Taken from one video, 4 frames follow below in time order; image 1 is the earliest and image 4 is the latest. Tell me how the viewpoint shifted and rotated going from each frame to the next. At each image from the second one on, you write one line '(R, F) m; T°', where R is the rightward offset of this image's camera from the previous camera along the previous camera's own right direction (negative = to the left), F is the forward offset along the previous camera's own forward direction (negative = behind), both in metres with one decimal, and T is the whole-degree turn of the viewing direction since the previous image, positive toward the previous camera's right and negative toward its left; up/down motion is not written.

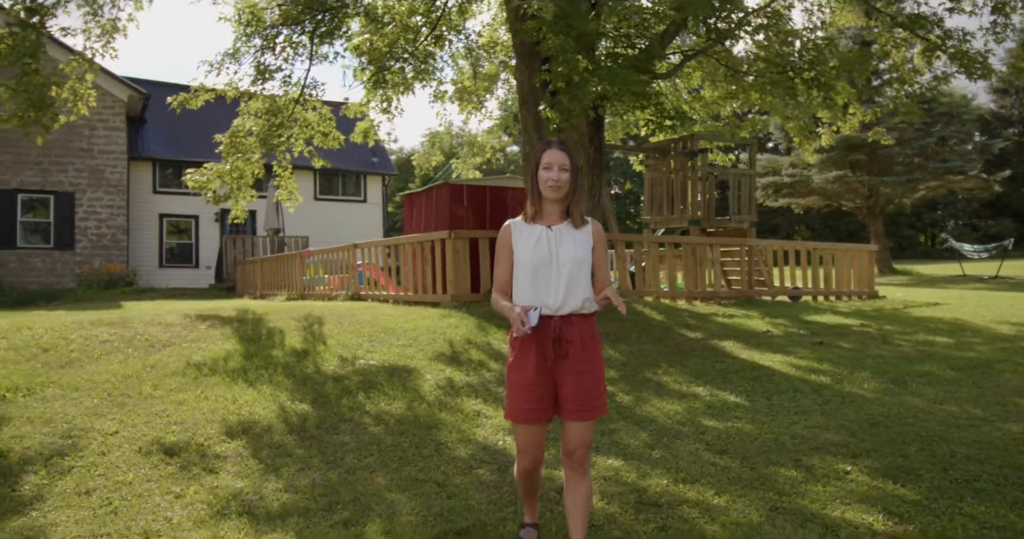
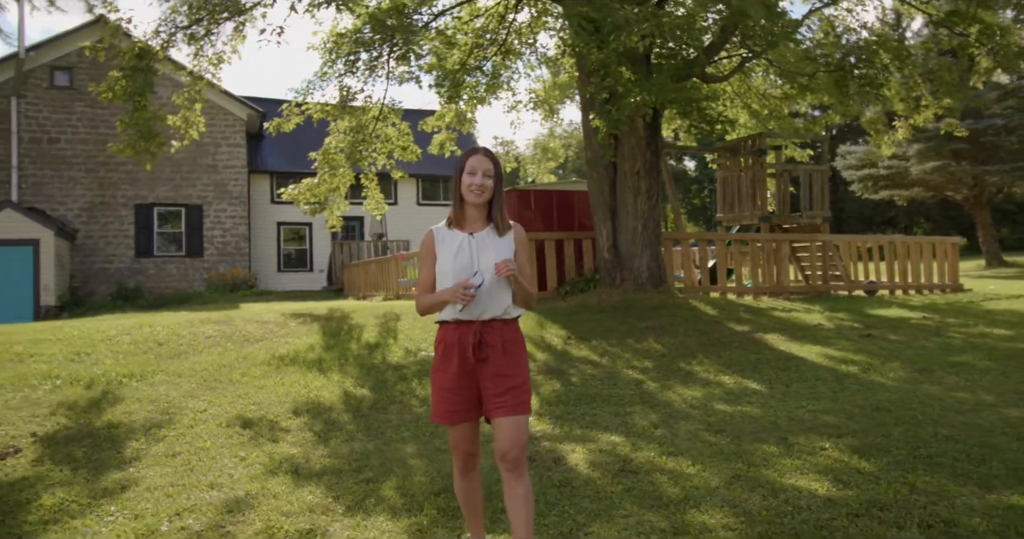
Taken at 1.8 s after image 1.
(+0.8, -0.7) m; -8°
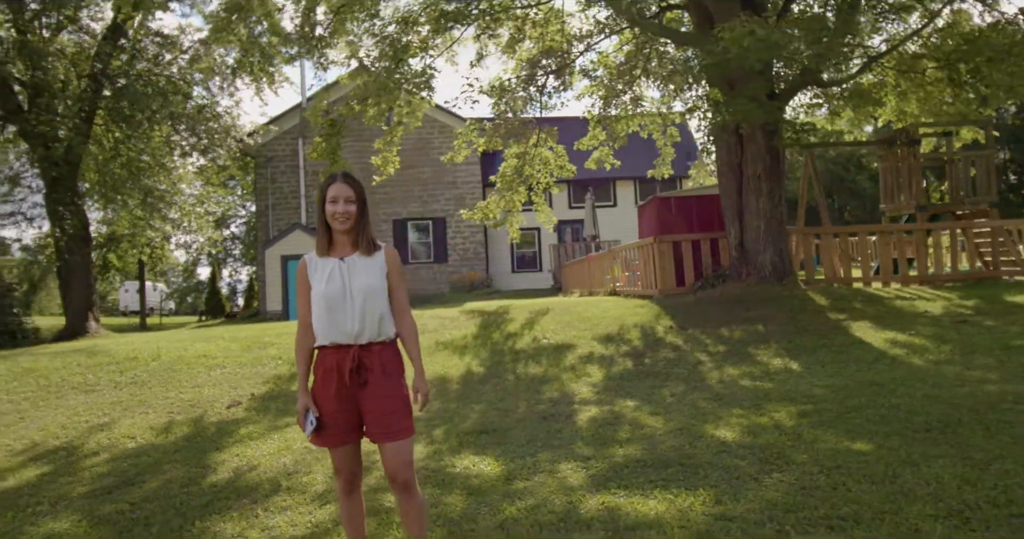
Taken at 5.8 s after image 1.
(+2.2, -1.6) m; -19°
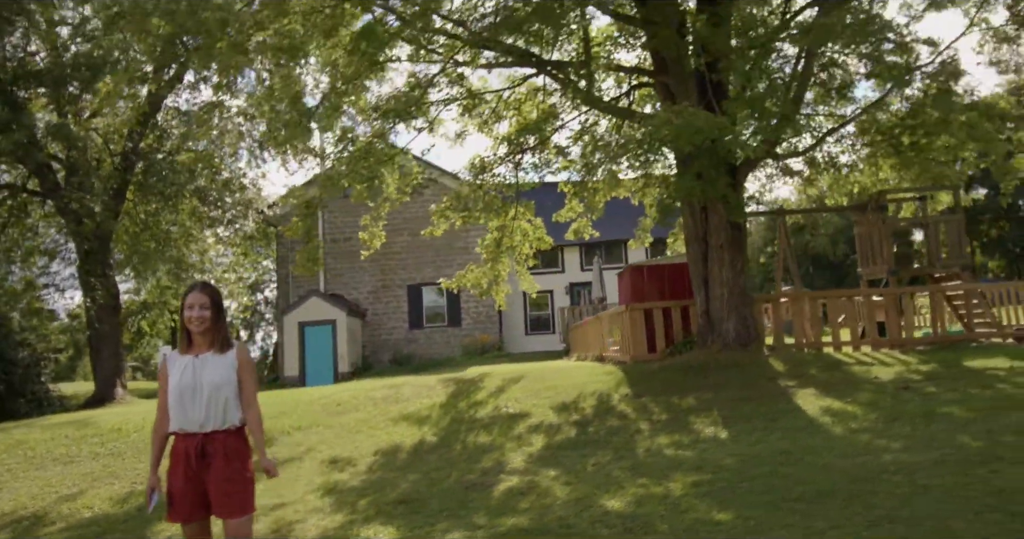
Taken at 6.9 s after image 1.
(+1.1, -0.5) m; -3°
